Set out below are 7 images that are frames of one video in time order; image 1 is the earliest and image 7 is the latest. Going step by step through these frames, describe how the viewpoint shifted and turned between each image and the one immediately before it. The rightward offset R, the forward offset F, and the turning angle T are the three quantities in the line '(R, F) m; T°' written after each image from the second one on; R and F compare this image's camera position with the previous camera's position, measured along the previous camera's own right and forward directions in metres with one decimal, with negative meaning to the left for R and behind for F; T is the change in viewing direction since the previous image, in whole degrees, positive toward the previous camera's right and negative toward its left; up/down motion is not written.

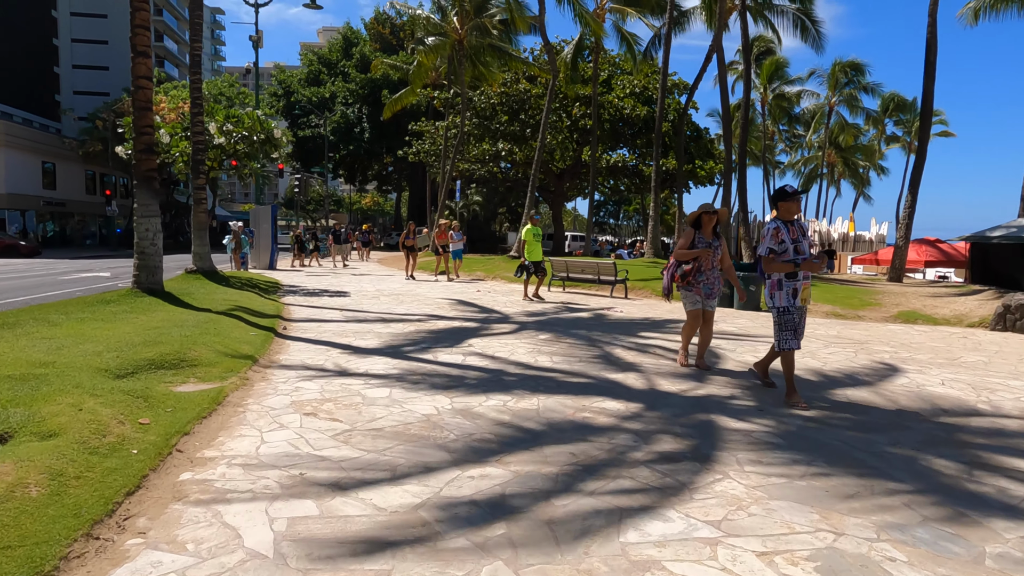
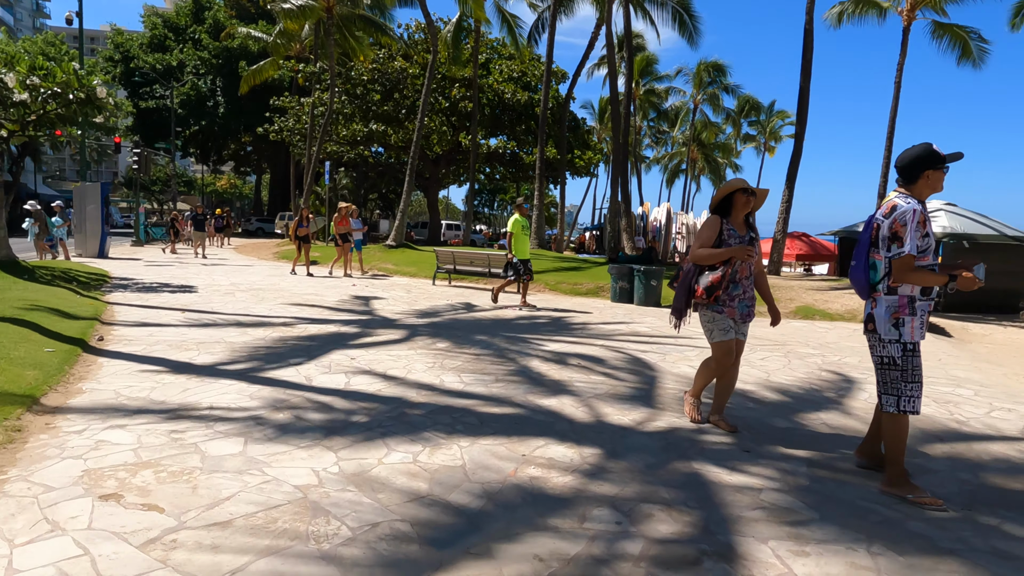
(-0.3, +1.7) m; +11°
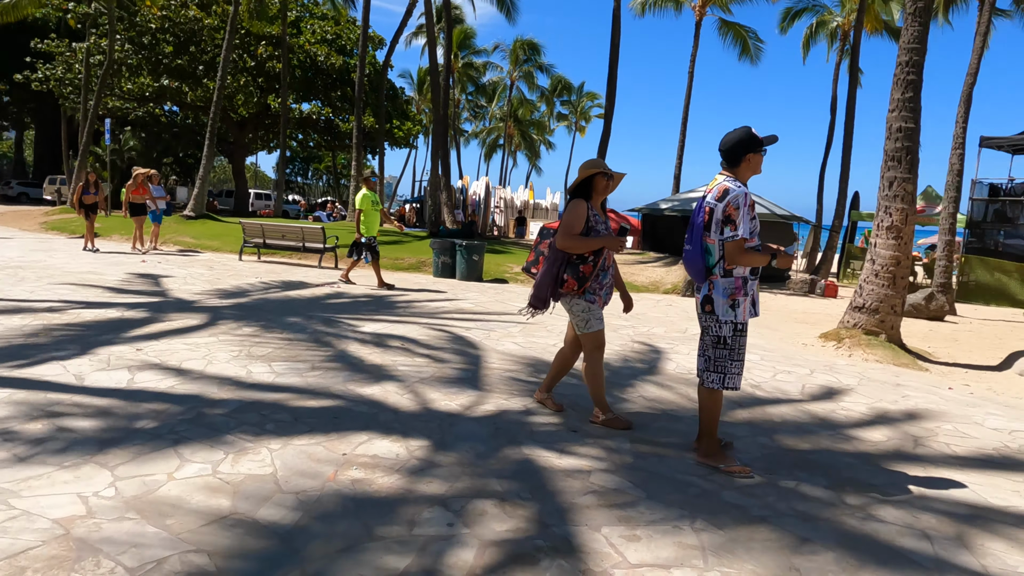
(0.0, +0.3) m; +15°
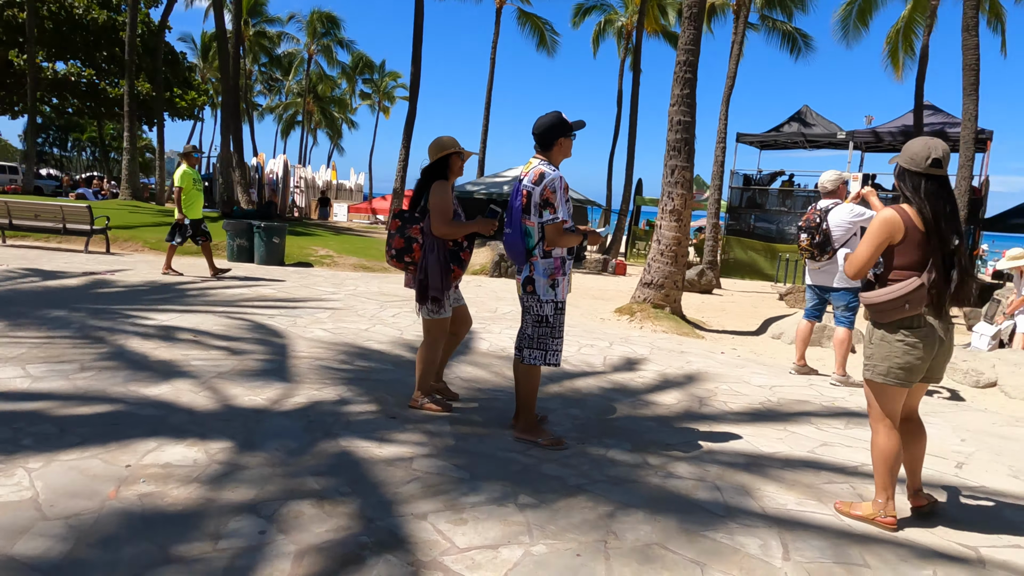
(0.0, +0.1) m; +16°
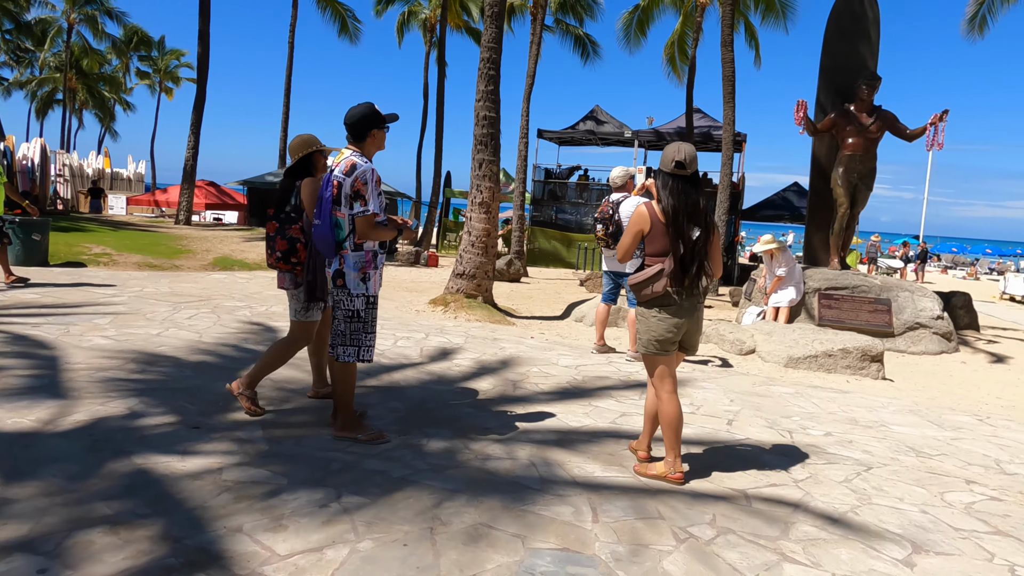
(0.0, 0.0) m; +16°
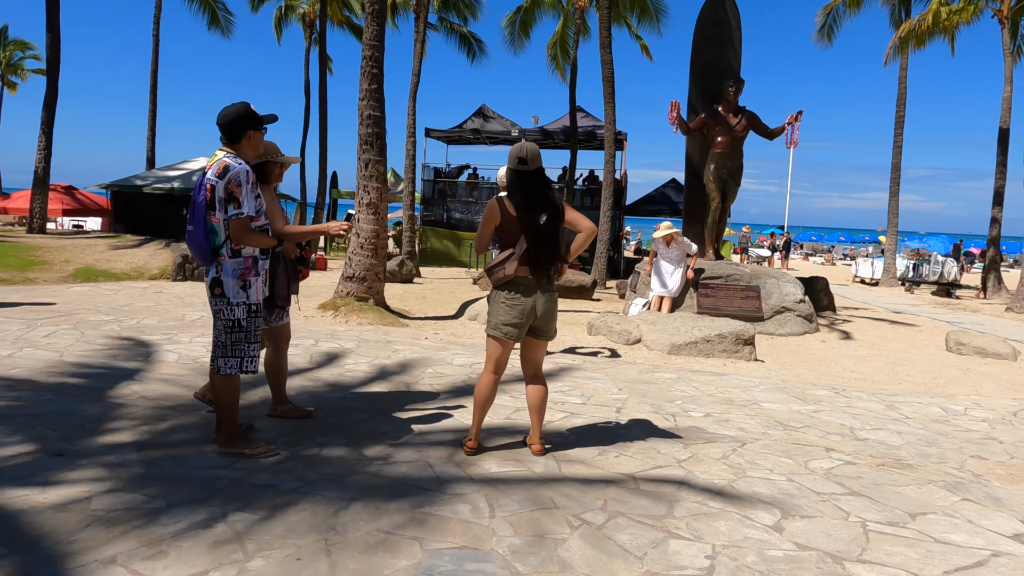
(0.0, 0.0) m; +9°
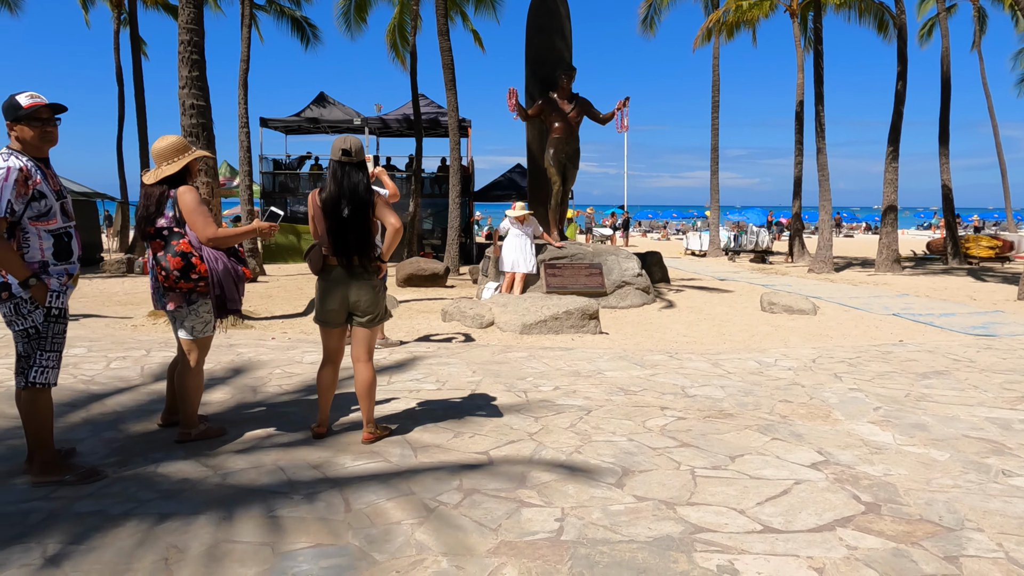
(+0.1, 0.0) m; +12°
